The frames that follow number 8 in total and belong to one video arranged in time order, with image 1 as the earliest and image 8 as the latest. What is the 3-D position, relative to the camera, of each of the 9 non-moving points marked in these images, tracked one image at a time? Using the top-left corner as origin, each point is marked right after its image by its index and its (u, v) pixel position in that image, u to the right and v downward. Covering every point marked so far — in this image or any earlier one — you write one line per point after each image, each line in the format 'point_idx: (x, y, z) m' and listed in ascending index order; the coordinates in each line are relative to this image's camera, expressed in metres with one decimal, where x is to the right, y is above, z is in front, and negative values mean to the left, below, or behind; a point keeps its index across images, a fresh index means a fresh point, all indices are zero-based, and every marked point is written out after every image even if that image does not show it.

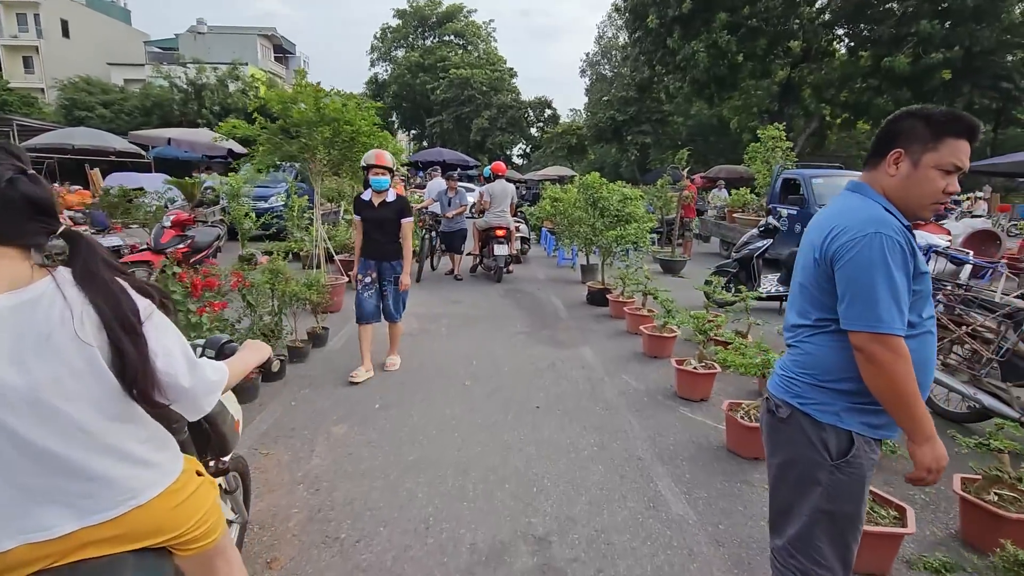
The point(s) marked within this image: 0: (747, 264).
0: (+3.3, +0.3, +7.1) m
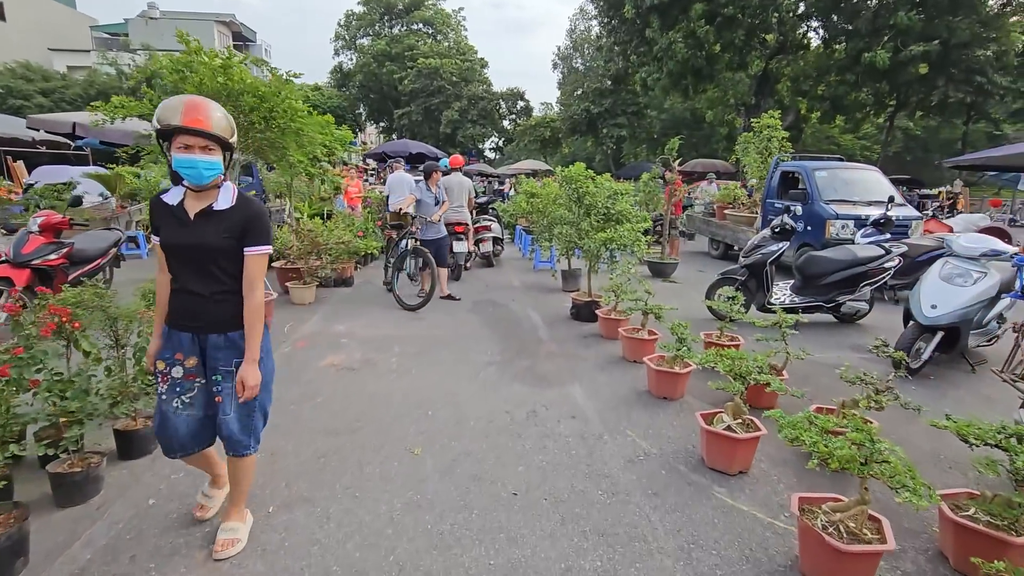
0: (+2.9, +0.2, +6.0) m
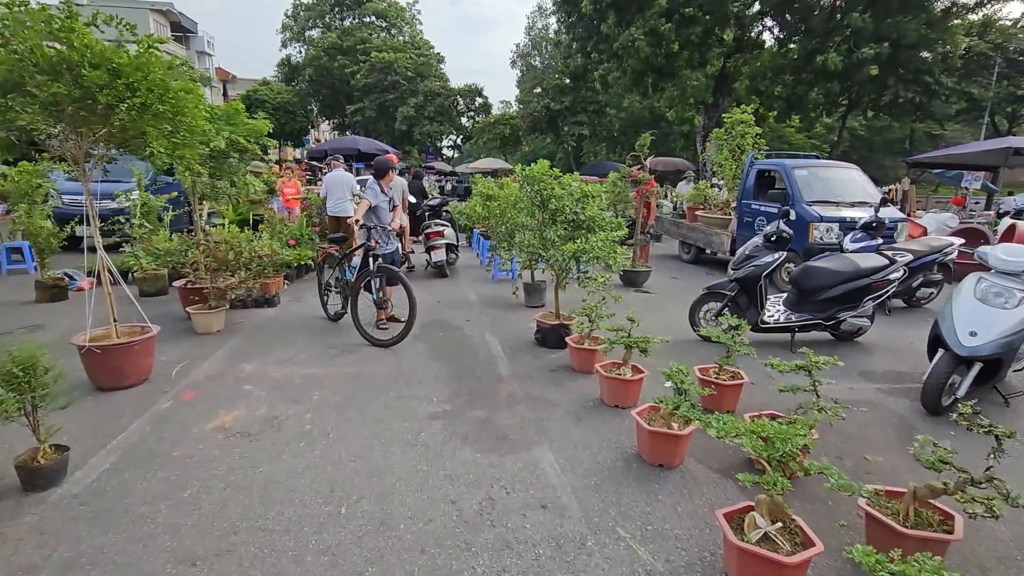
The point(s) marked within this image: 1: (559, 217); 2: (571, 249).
0: (+2.5, 0.0, +5.2) m
1: (+0.5, +0.7, +5.2) m
2: (+0.6, +0.4, +4.9) m
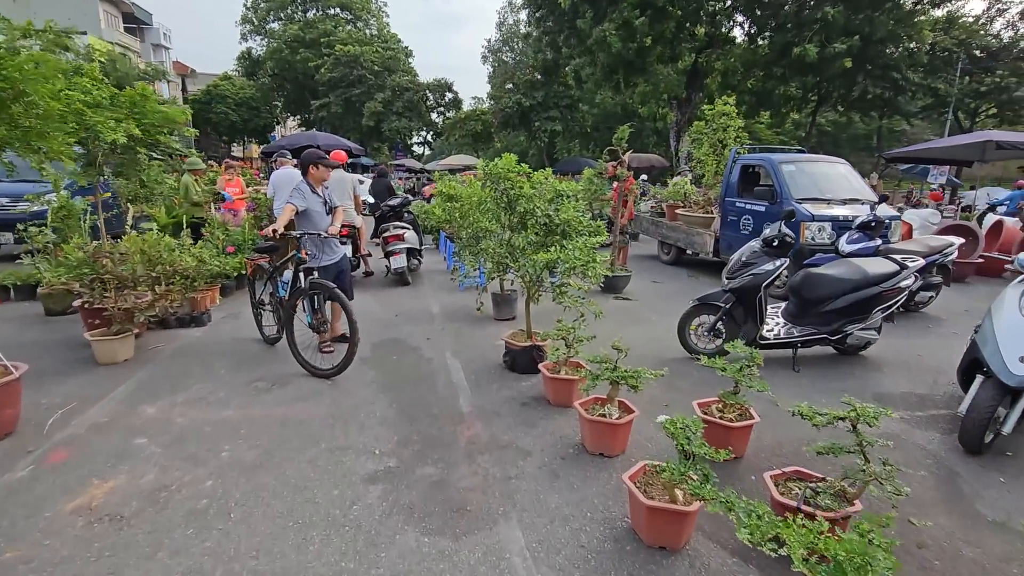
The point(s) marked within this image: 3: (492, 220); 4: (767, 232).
0: (+2.1, -0.1, +4.6) m
1: (+0.1, +0.6, +4.5) m
2: (+0.3, +0.3, +4.2) m
3: (-0.2, +0.6, +4.7) m
4: (+2.3, +0.5, +4.6) m
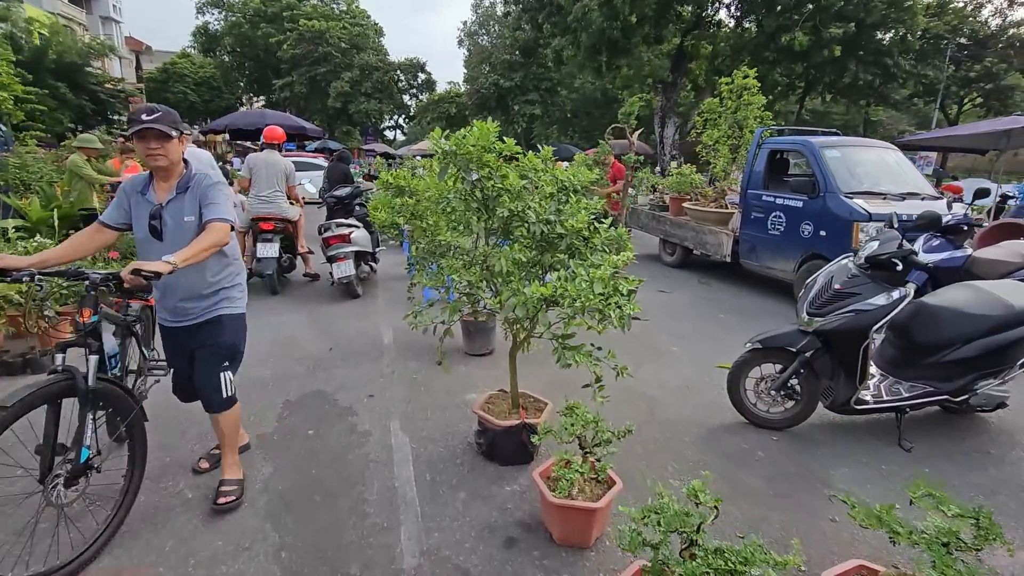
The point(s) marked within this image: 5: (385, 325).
0: (+2.0, -0.3, +3.1) m
1: (0.0, +0.3, +2.9) m
2: (+0.2, 0.0, +2.6) m
3: (-0.3, +0.4, +3.0) m
4: (+2.1, +0.2, +3.1) m
5: (-1.3, -0.4, +5.3) m
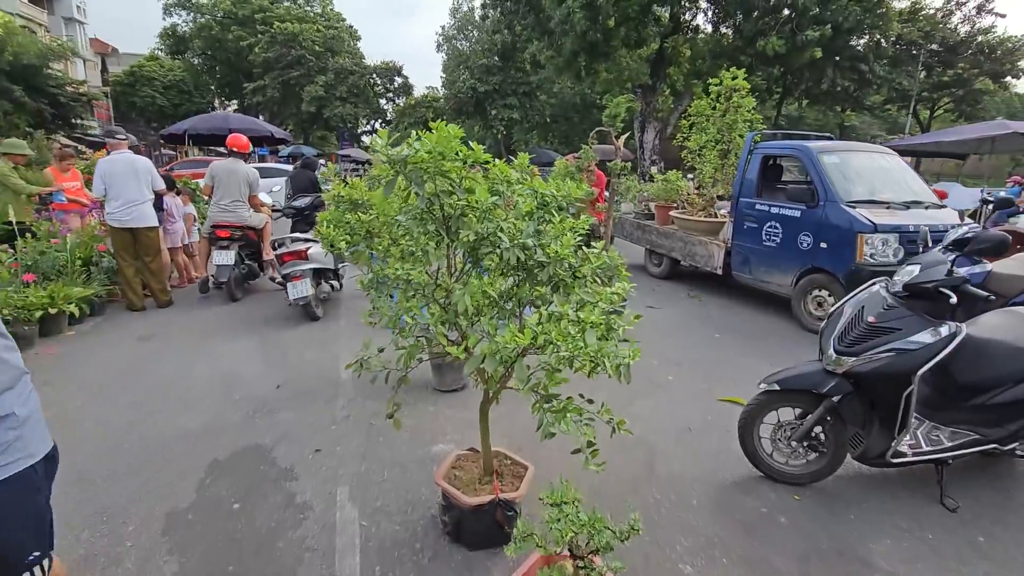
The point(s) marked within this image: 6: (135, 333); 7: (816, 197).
0: (+1.9, -0.5, +2.6) m
1: (-0.1, +0.1, +2.3) m
2: (0.0, -0.2, +2.1) m
3: (-0.5, +0.2, +2.5) m
4: (+2.0, +0.1, +2.6) m
5: (-1.5, -0.6, +4.7) m
6: (-3.8, -0.5, +5.2) m
7: (+3.4, +1.0, +5.7) m
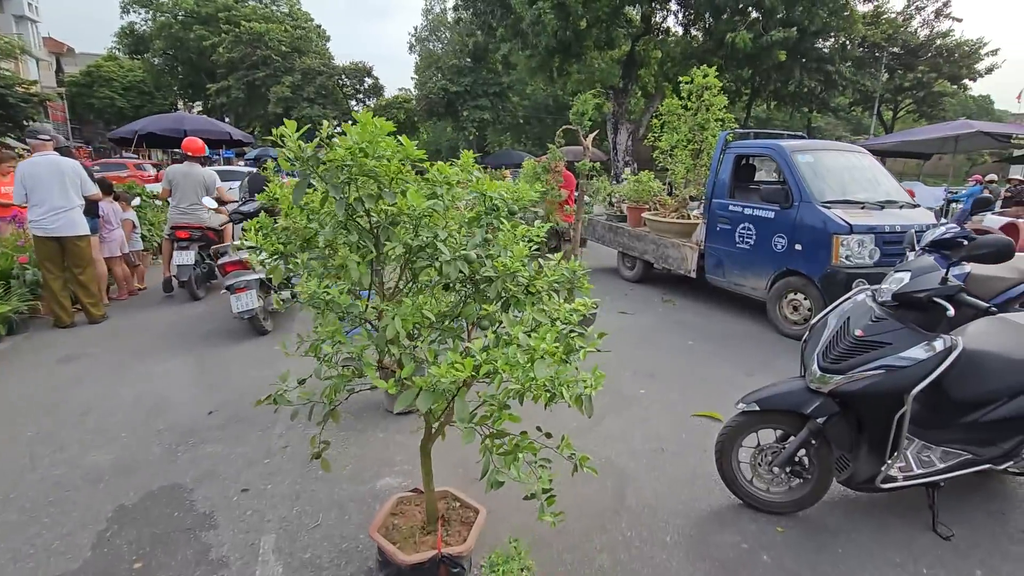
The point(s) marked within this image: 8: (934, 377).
0: (+1.6, -0.6, +2.3) m
1: (-0.3, +0.1, +2.0) m
2: (-0.2, -0.3, +1.7) m
3: (-0.7, +0.1, +2.1) m
4: (+1.7, 0.0, +2.4) m
5: (-1.9, -0.7, +4.3) m
6: (-4.2, -0.6, +4.7) m
7: (+3.0, +1.0, +5.5) m
8: (+1.8, -0.4, +2.2) m
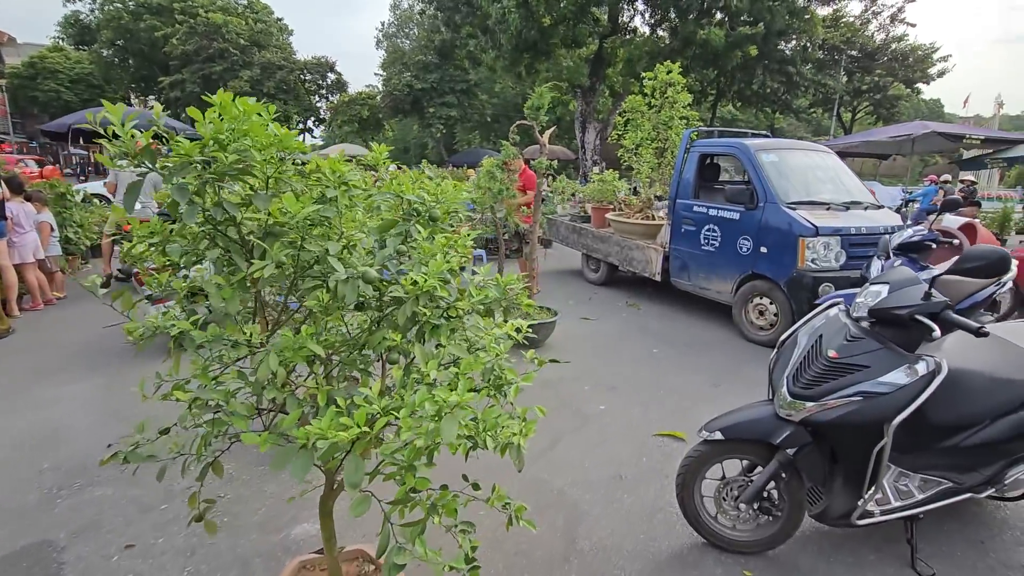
0: (+1.3, -0.6, +2.1) m
1: (-0.6, 0.0, +1.6) m
2: (-0.4, -0.3, +1.4) m
3: (-1.0, 0.0, +1.7) m
4: (+1.4, 0.0, +2.1) m
5: (-2.2, -0.8, +3.8) m
6: (-4.6, -0.7, +4.1) m
7: (+2.5, +0.9, +5.3) m
8: (+1.5, -0.4, +2.0) m
